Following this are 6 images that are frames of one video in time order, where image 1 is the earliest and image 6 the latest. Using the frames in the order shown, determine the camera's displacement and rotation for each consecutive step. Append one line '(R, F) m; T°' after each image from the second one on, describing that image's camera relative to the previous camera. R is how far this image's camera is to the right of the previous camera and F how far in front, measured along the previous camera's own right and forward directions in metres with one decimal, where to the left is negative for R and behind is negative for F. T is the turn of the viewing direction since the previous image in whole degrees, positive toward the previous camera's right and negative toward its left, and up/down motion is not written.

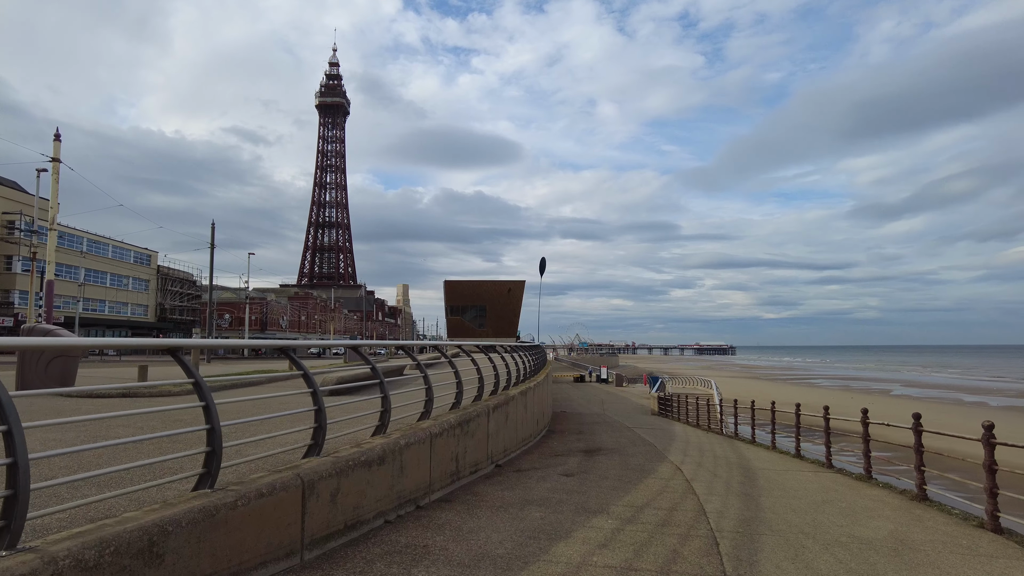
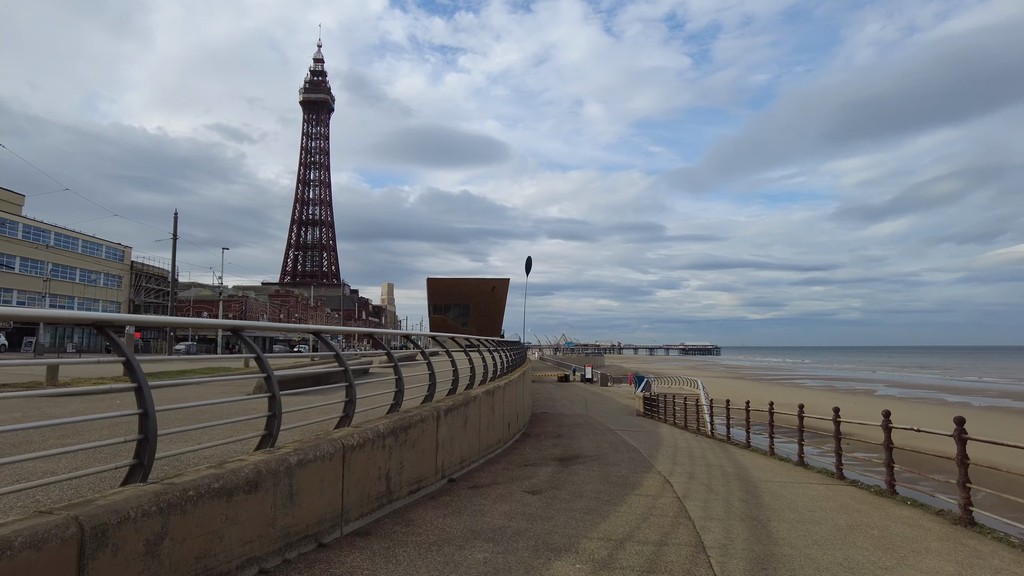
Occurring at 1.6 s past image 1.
(+0.4, +1.6) m; +1°
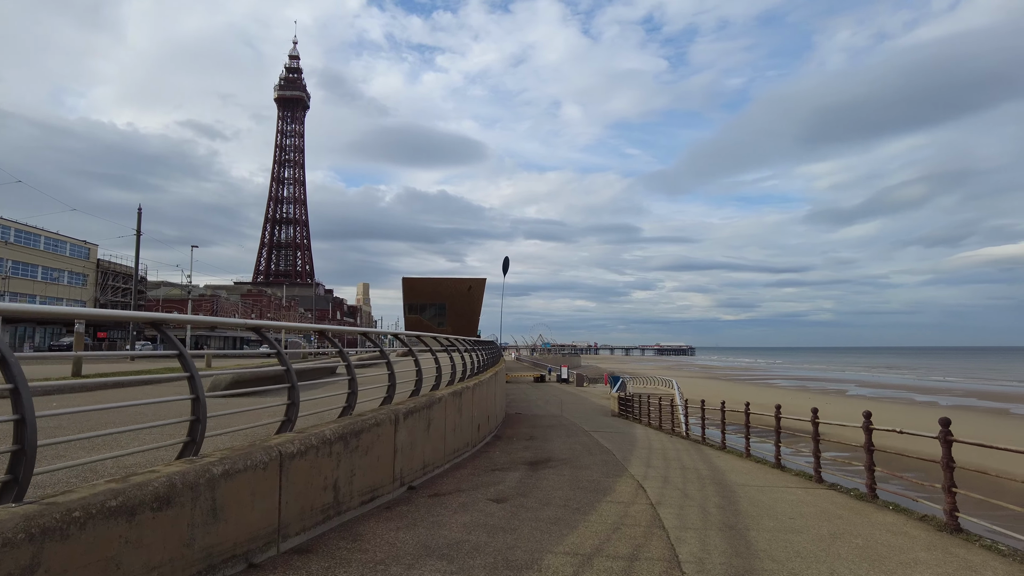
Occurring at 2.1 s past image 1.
(+0.1, +0.5) m; +2°
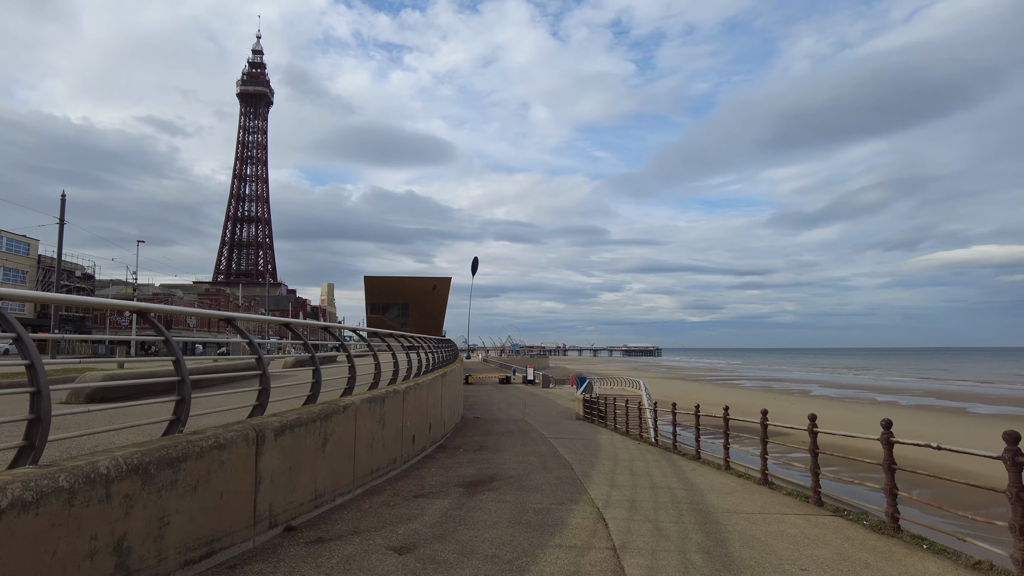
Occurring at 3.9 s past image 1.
(+0.4, +1.8) m; +3°
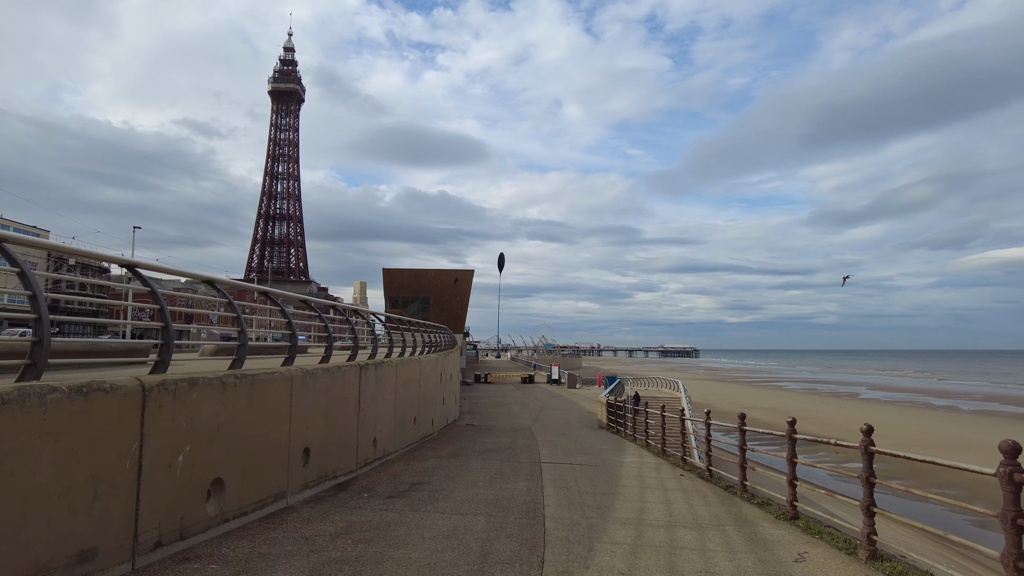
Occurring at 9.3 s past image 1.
(+1.0, +4.4) m; -3°
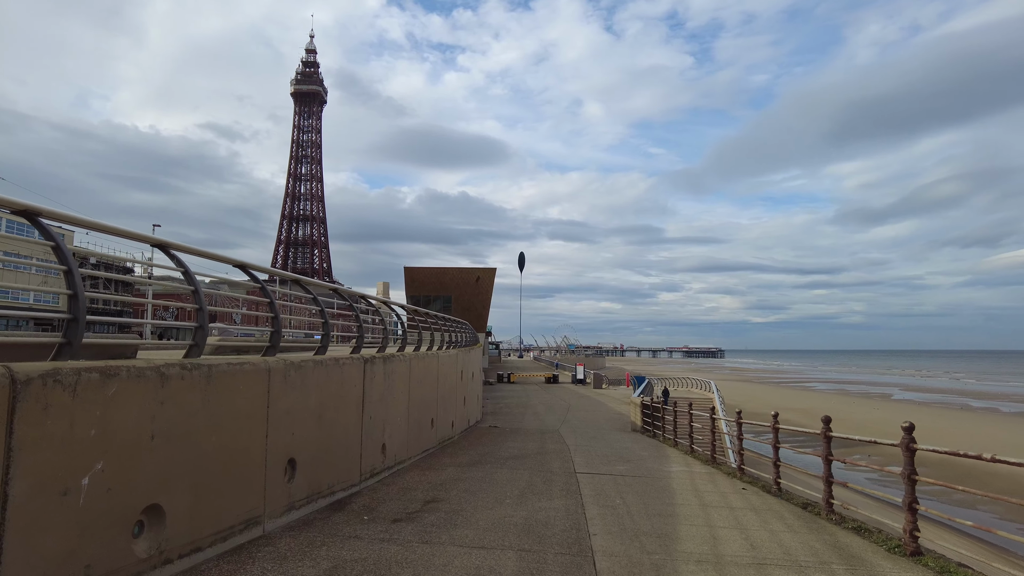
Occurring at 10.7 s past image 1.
(-0.2, +1.8) m; -2°
